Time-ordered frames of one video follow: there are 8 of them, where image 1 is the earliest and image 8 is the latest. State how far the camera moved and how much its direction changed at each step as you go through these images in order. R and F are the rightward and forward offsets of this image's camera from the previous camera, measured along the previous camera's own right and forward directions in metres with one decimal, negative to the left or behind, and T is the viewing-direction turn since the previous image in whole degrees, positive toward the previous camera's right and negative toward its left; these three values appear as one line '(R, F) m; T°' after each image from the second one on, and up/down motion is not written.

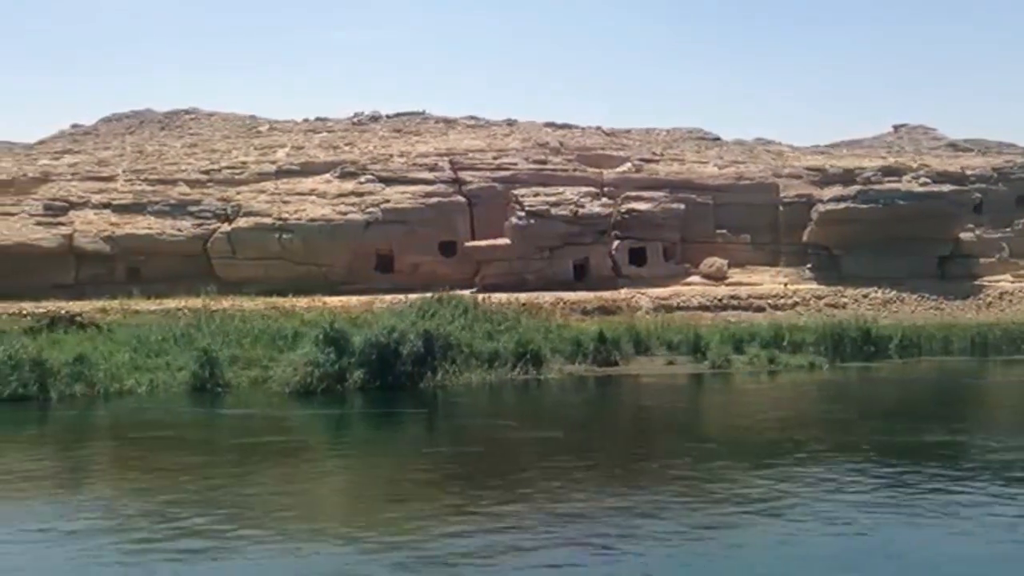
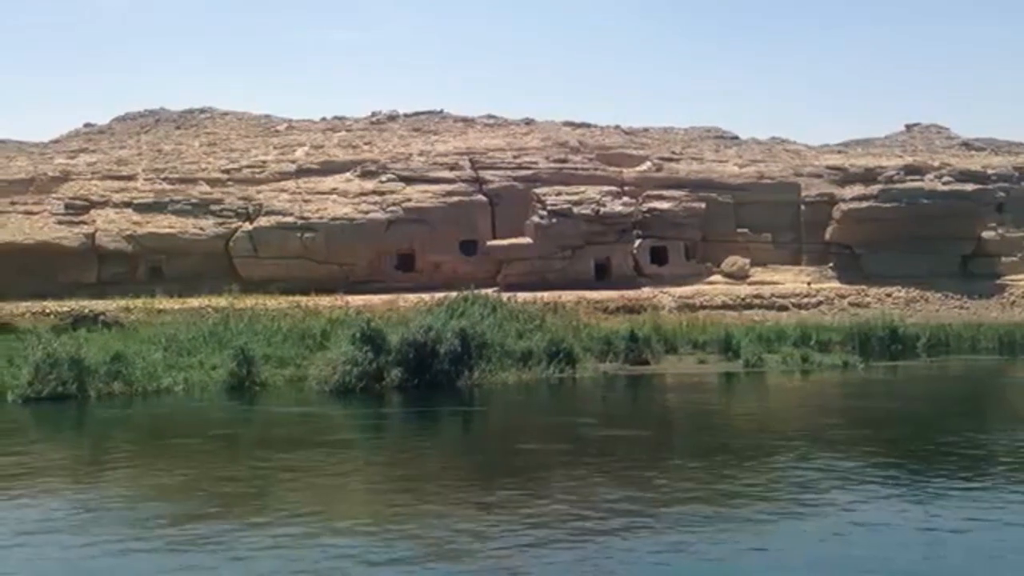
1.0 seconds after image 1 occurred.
(-0.5, 0.0) m; 0°
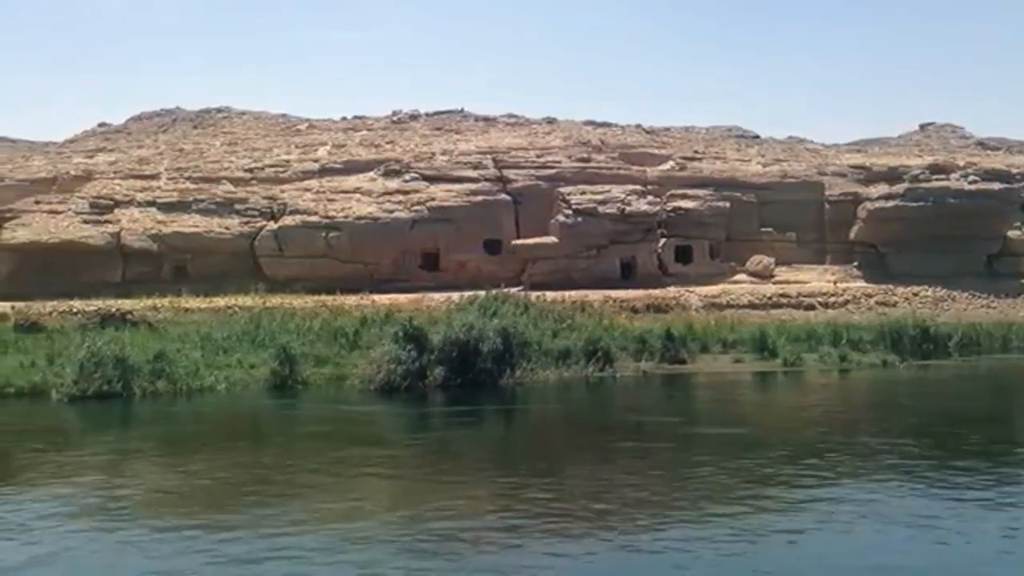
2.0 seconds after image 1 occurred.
(-0.6, 0.0) m; 0°
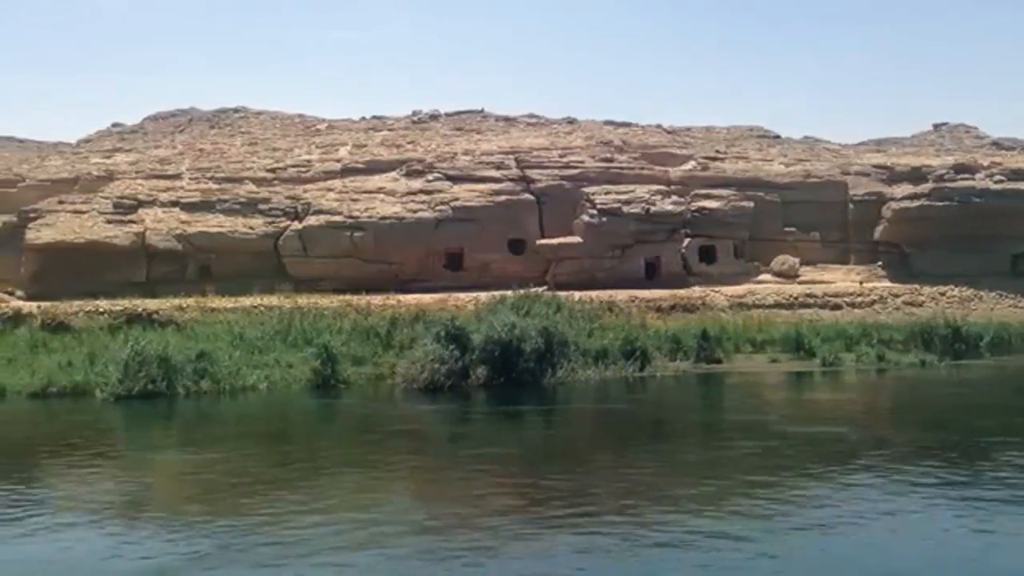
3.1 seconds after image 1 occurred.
(-0.6, 0.0) m; 0°
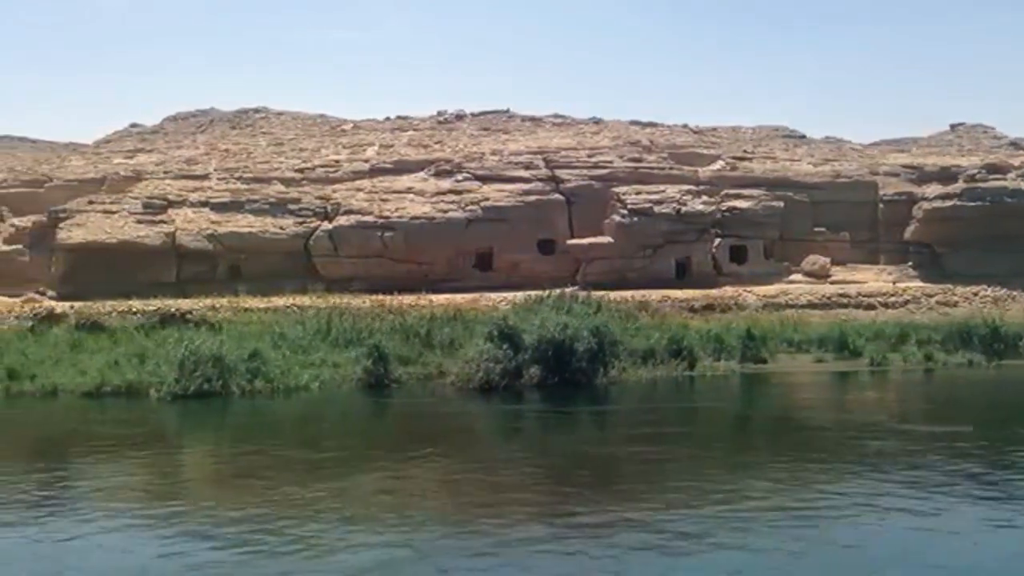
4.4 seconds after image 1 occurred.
(-0.7, 0.0) m; 0°
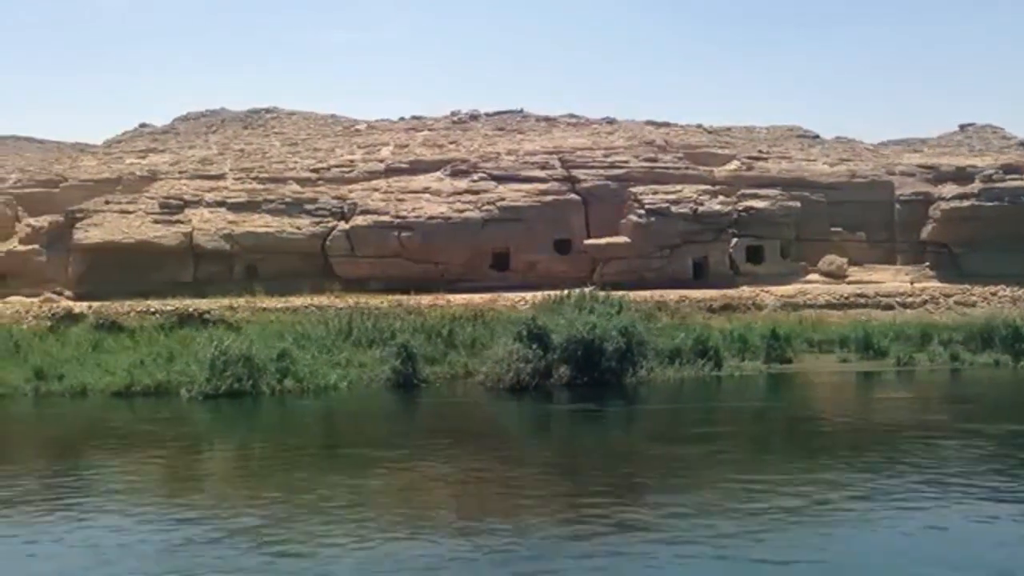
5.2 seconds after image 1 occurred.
(-0.4, 0.0) m; 0°
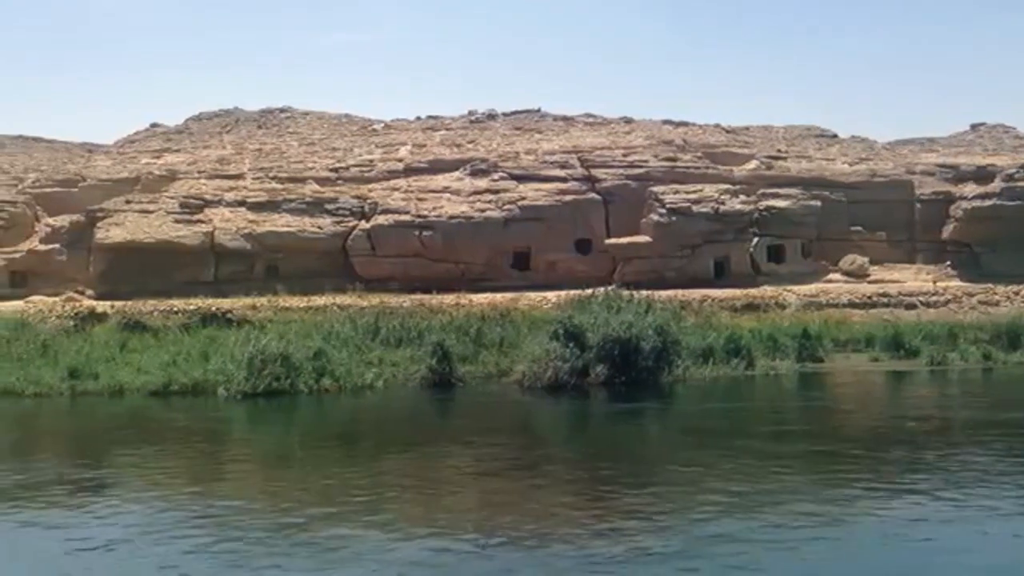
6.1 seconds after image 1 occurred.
(-0.5, 0.0) m; 0°
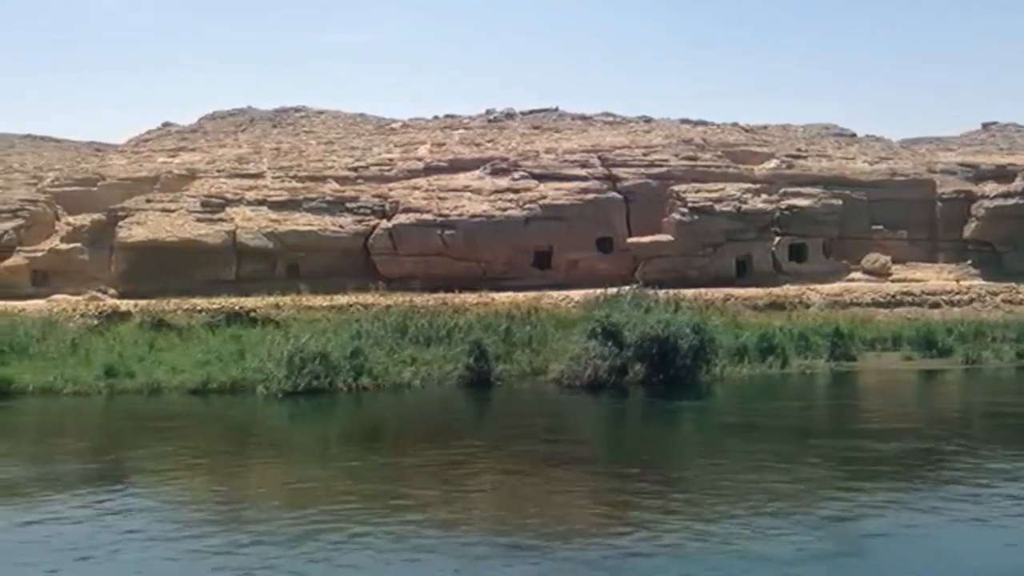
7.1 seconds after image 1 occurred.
(-0.5, 0.0) m; 0°
